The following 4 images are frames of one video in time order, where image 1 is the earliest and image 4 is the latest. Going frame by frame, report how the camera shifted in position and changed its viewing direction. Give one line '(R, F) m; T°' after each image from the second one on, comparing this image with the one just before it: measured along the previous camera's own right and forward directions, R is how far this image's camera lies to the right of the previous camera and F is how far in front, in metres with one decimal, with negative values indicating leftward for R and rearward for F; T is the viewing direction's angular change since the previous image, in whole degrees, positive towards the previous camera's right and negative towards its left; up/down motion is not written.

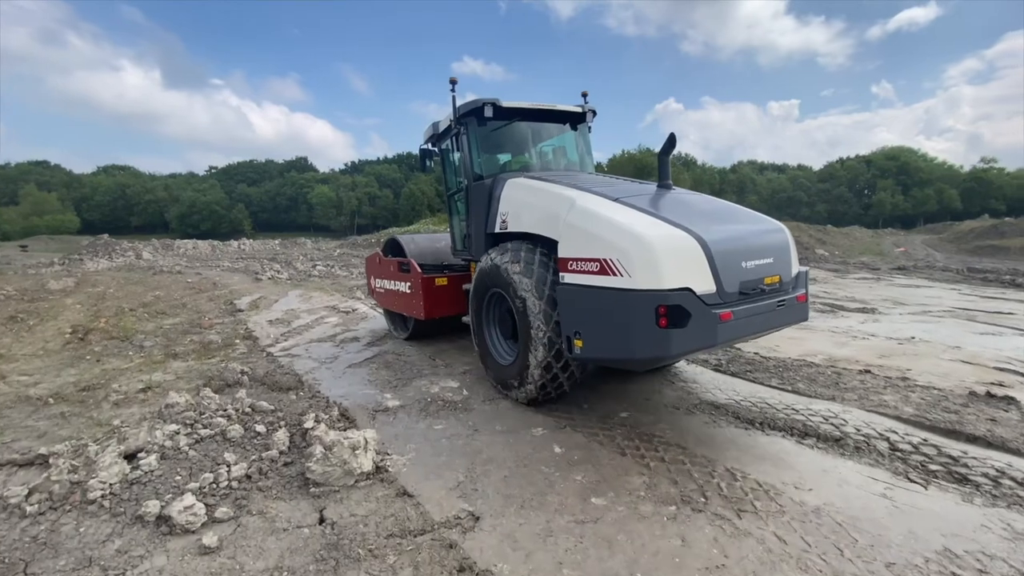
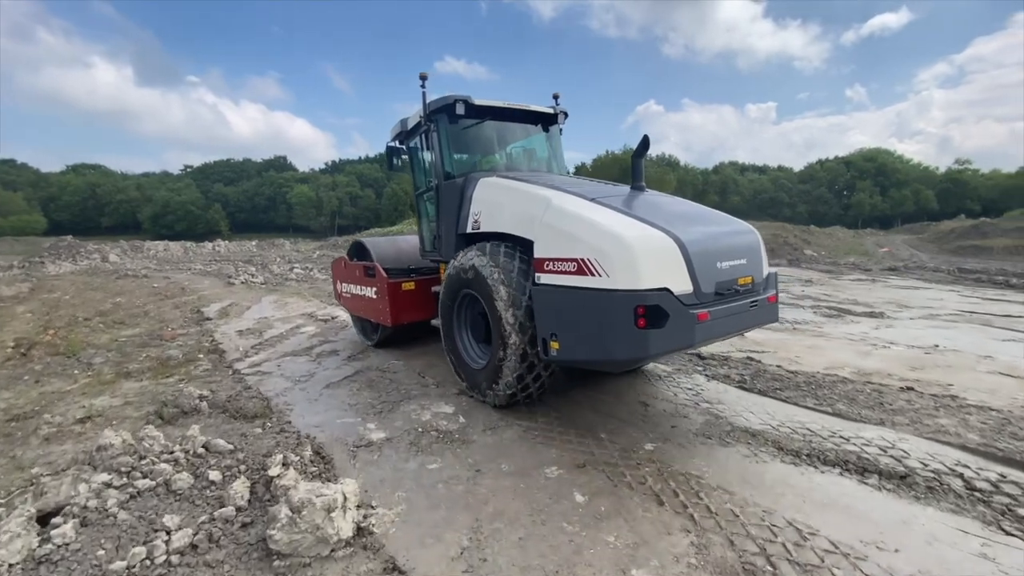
(-0.2, +0.6) m; +2°
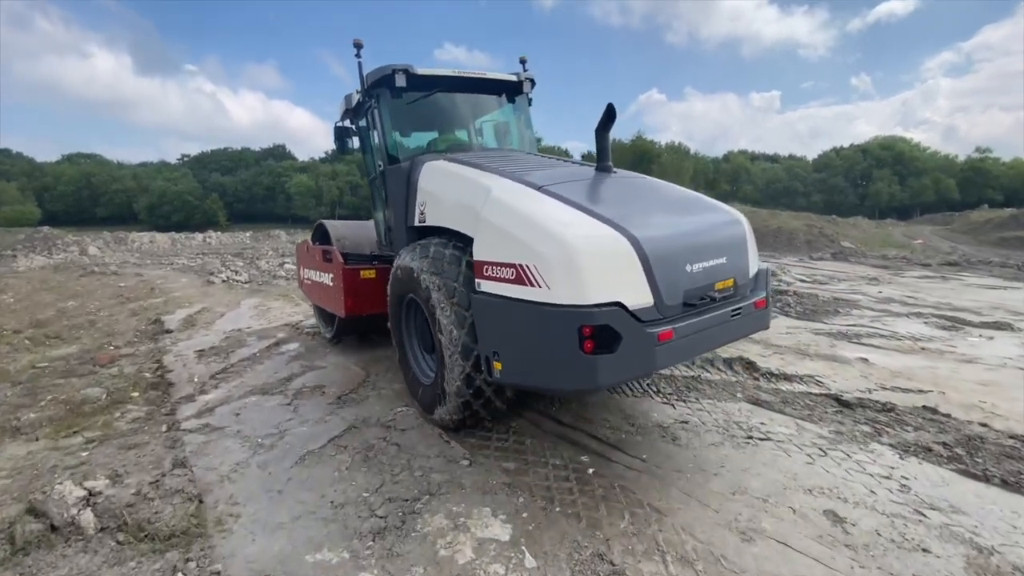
(-0.5, +1.8) m; 0°
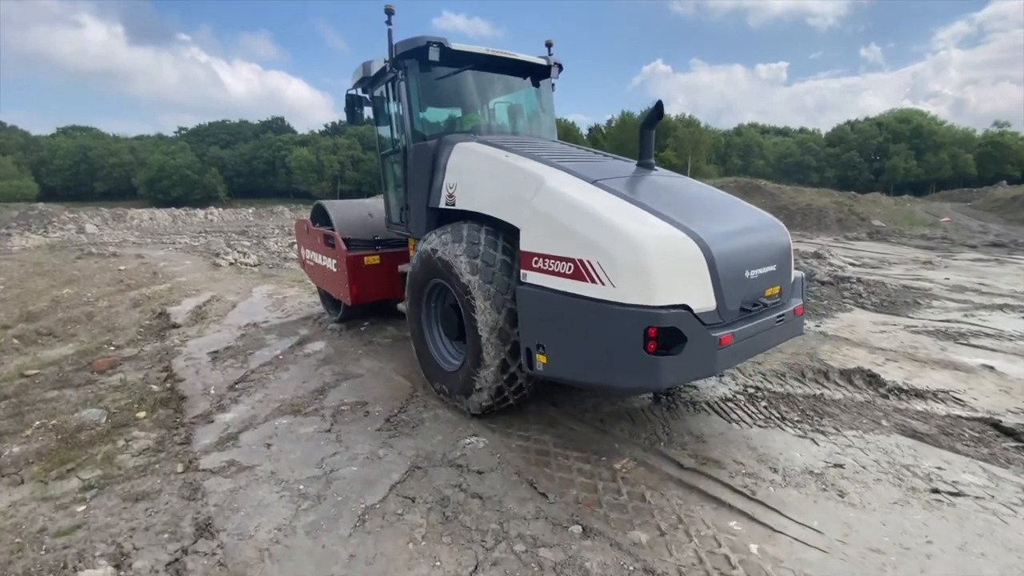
(-0.6, +0.8) m; 0°
